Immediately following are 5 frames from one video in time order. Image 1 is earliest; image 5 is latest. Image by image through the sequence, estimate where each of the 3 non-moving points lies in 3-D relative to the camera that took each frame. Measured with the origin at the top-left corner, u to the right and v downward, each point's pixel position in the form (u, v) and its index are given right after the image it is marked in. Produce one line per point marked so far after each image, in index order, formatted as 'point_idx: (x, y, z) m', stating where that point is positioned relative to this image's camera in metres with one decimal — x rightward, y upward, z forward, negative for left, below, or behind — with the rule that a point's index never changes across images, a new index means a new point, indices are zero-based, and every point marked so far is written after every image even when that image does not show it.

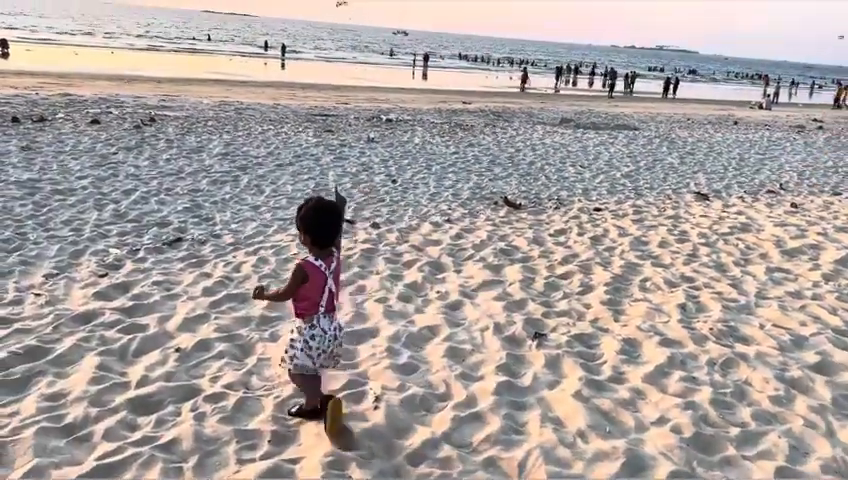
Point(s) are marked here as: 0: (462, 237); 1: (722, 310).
0: (+0.4, 0.0, +7.0) m
1: (+1.9, -0.4, +4.7) m
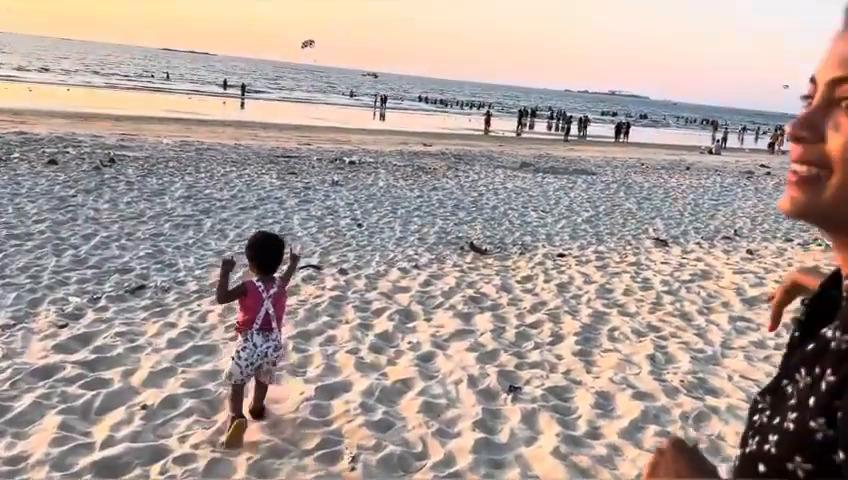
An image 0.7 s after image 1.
0: (+0.1, -0.4, +7.0) m
1: (+1.7, -0.8, +4.8) m
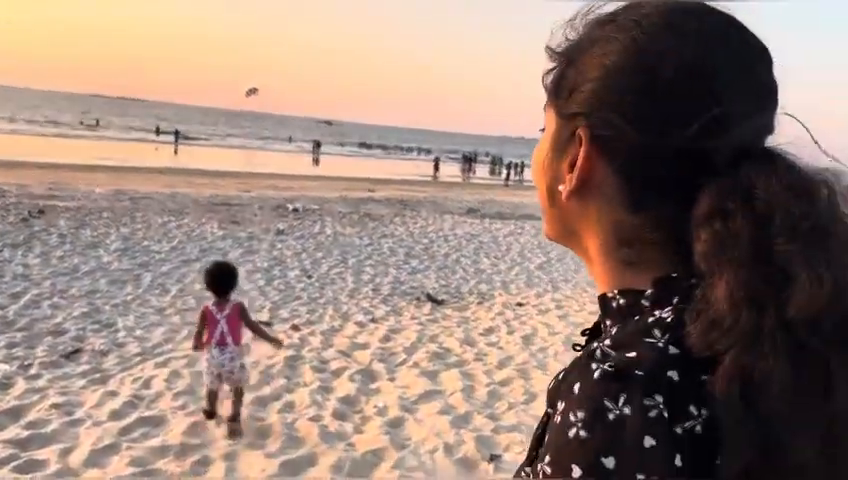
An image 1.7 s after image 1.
0: (-0.3, -0.9, +6.7) m
1: (+1.5, -1.1, +4.6) m
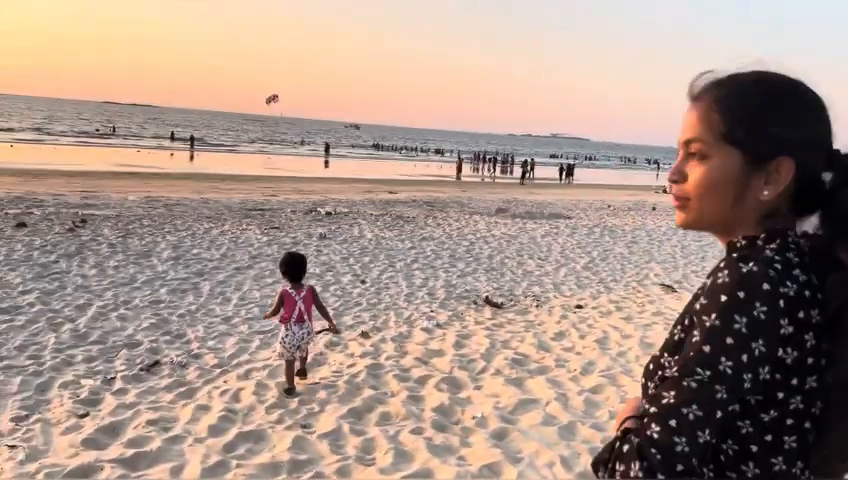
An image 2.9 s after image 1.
0: (+0.3, -0.9, +6.6) m
1: (+2.2, -1.1, +4.5) m
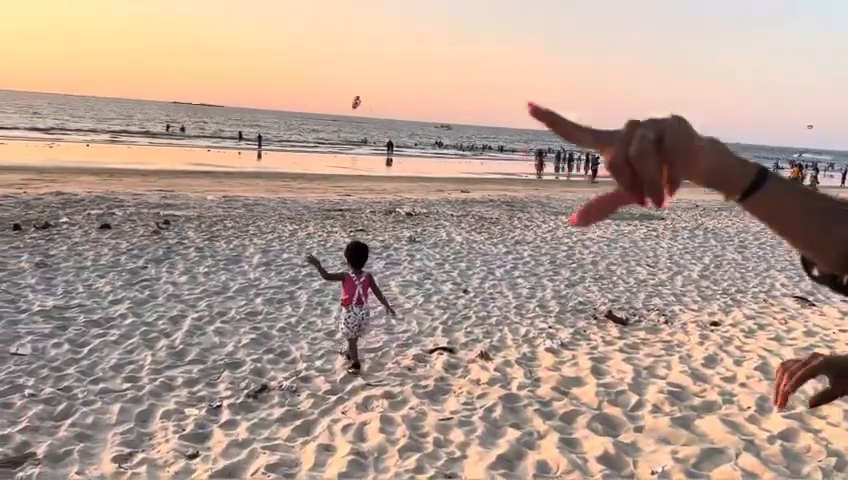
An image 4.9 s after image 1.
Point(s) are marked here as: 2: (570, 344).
0: (+1.4, -1.0, +5.7) m
1: (+3.0, -1.2, +3.5) m
2: (+1.3, -0.9, +6.6) m
